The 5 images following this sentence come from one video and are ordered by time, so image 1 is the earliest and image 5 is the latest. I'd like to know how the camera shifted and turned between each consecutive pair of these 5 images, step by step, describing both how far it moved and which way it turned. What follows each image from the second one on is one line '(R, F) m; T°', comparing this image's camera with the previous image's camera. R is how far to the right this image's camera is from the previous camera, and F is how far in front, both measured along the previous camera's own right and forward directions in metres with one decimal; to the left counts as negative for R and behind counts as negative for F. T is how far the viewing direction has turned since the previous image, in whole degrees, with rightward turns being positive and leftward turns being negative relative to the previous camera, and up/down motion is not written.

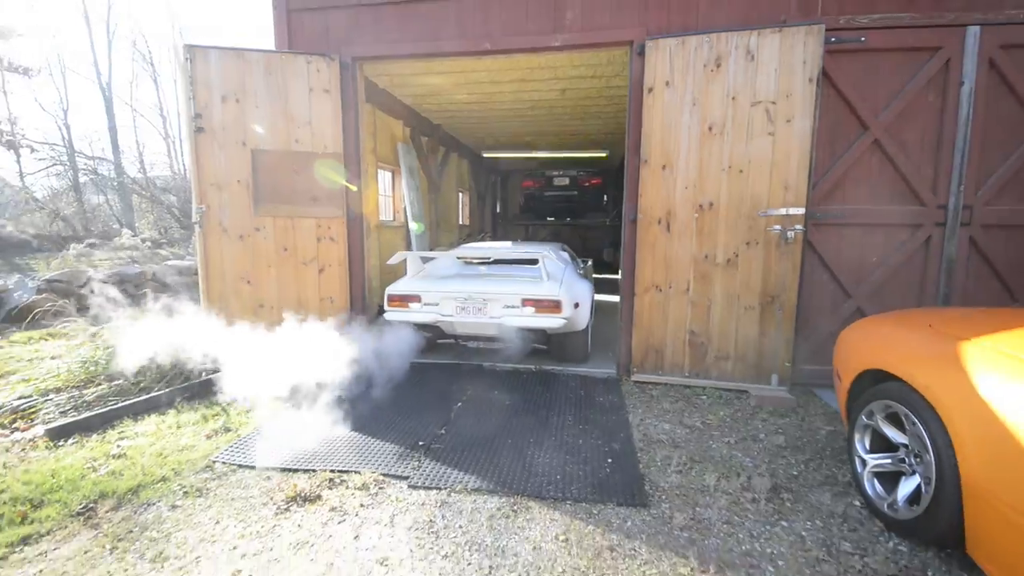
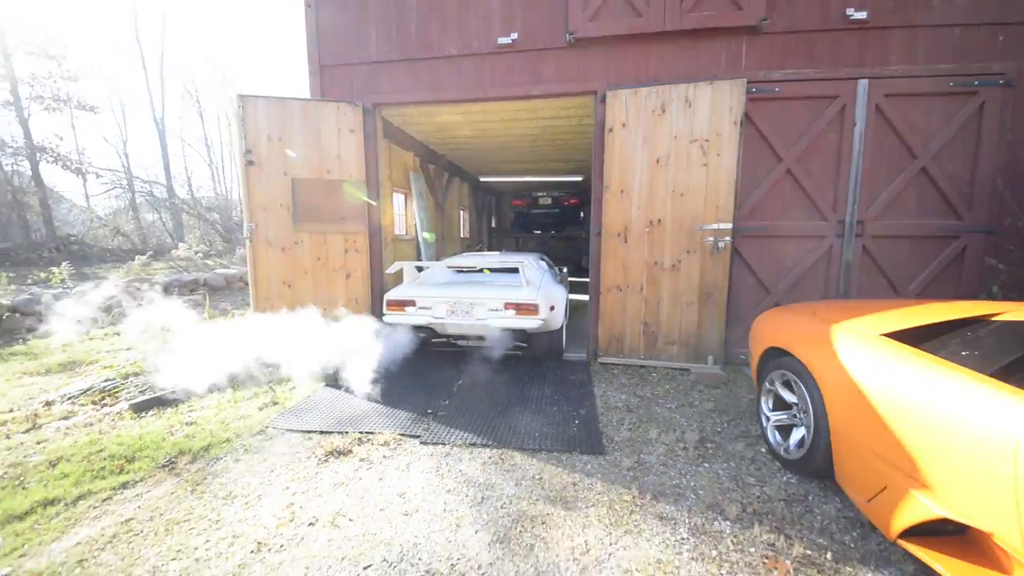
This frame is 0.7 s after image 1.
(+0.1, -0.6) m; +1°
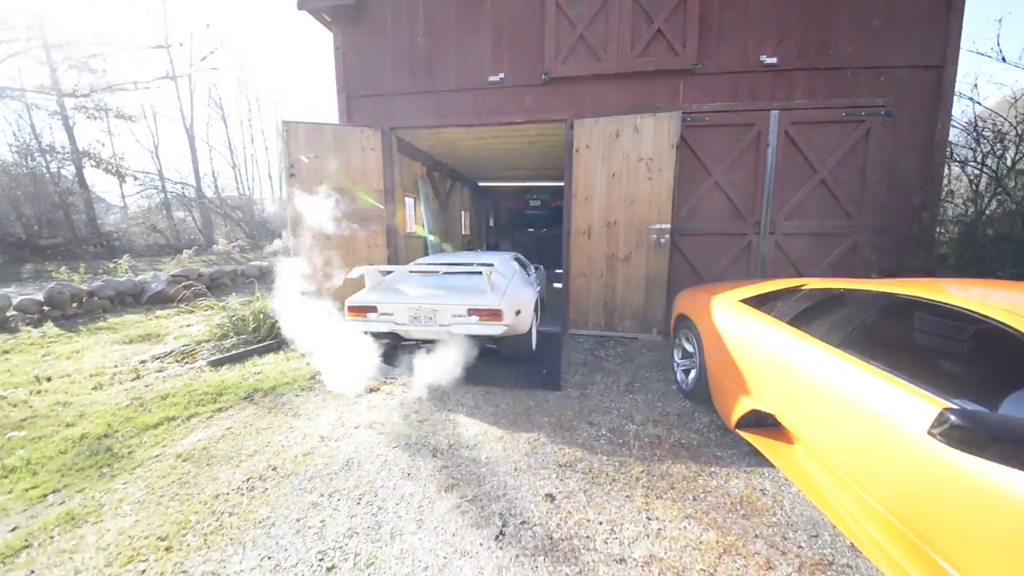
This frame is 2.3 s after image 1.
(+0.2, -1.0) m; 0°
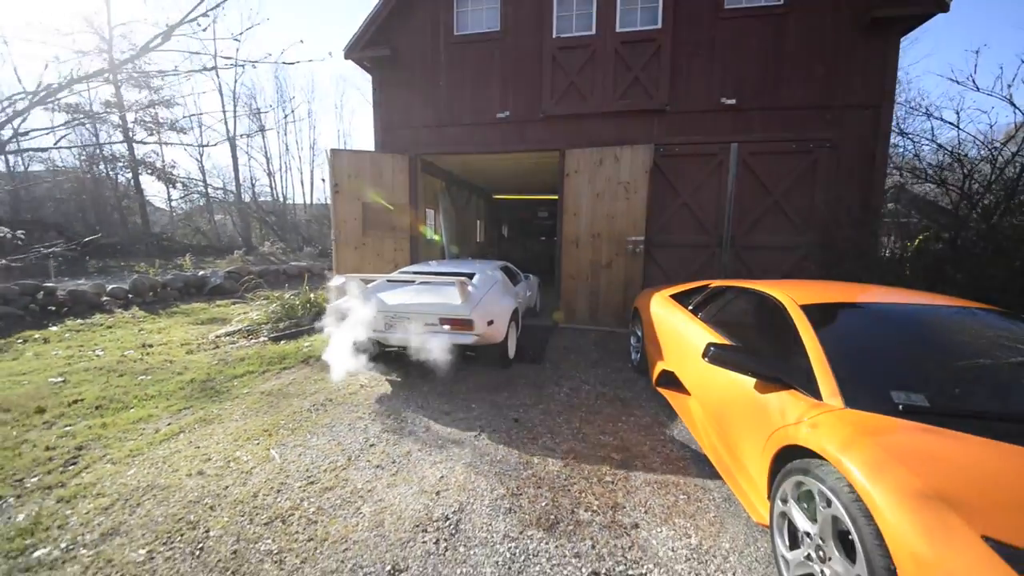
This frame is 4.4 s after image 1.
(+0.3, -1.0) m; -3°
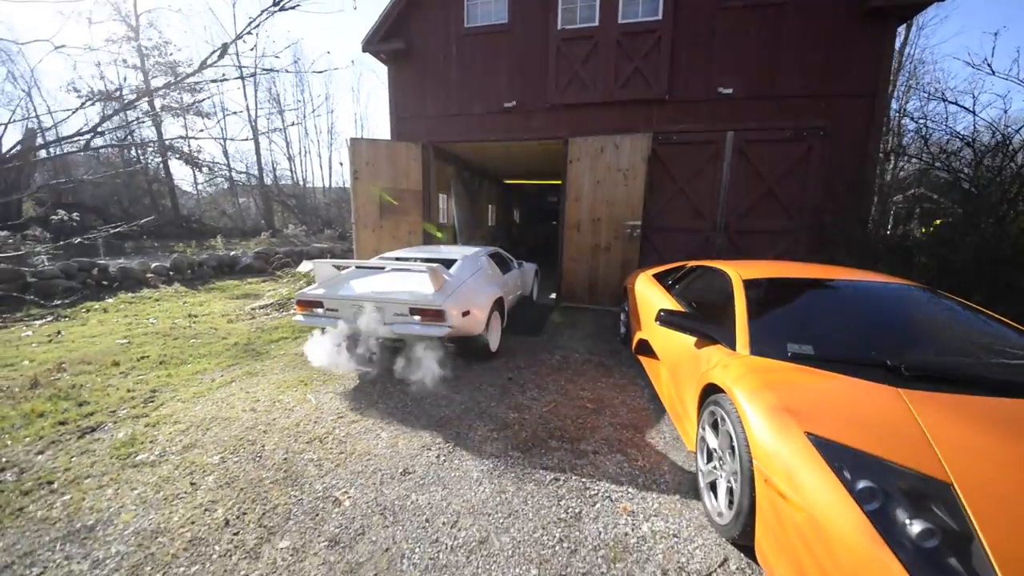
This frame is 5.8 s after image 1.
(+0.2, -0.5) m; -2°
